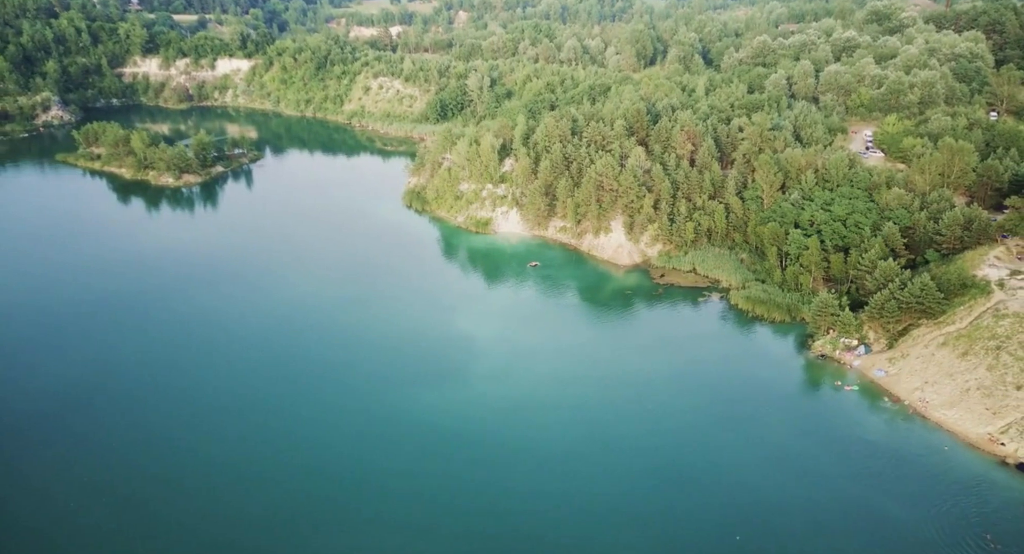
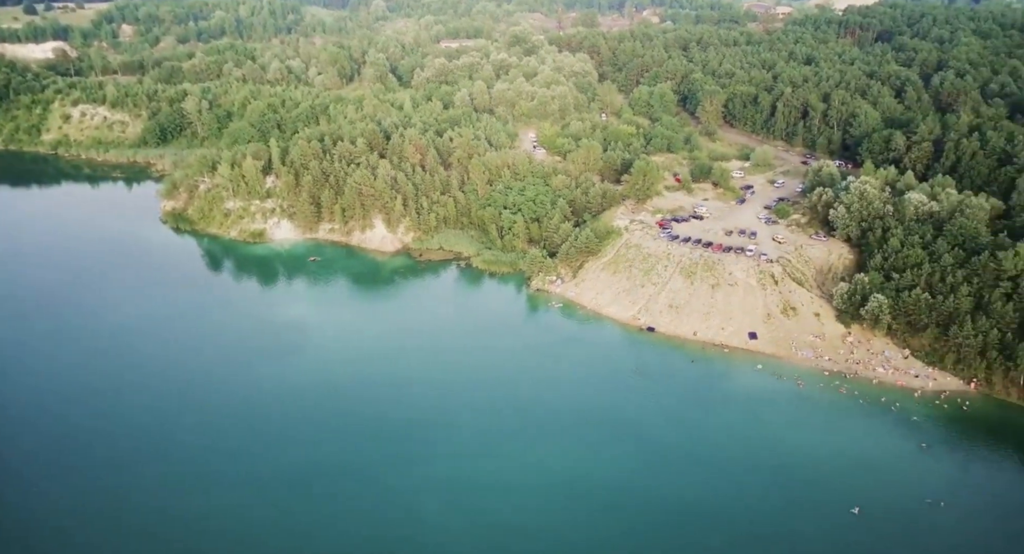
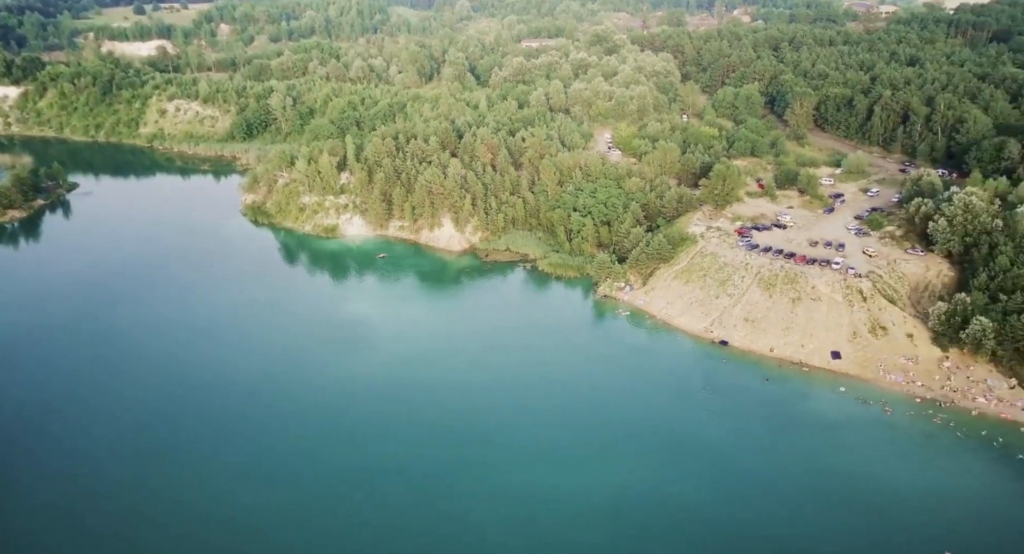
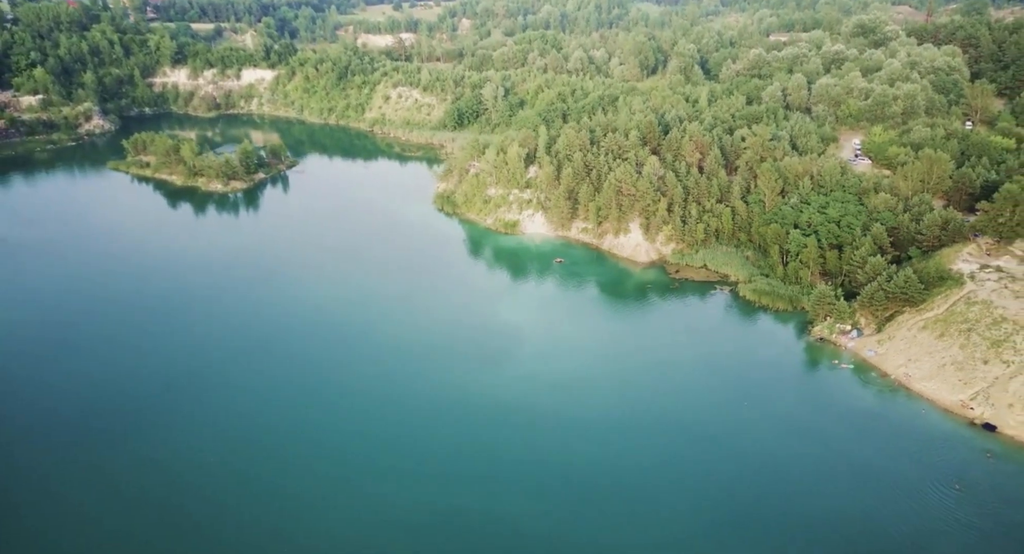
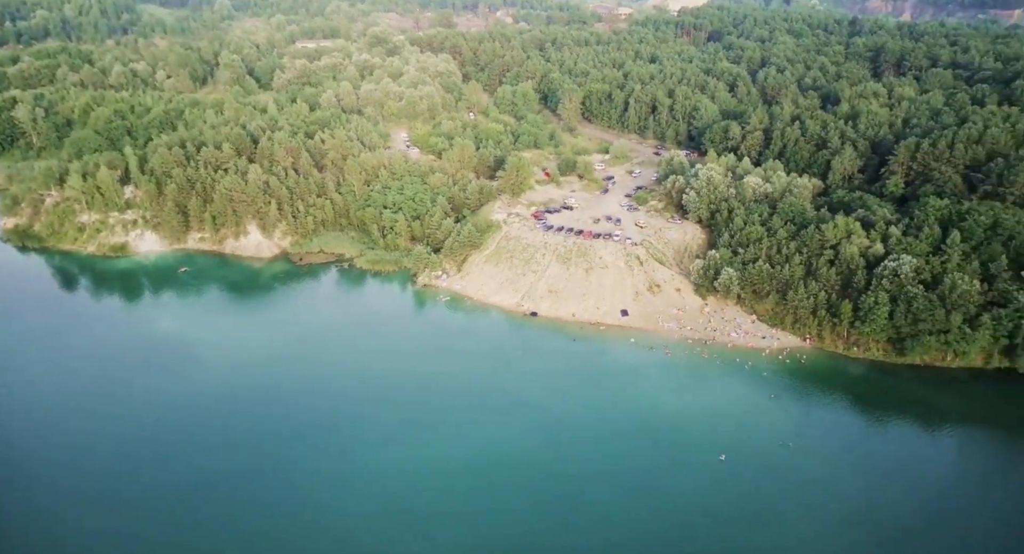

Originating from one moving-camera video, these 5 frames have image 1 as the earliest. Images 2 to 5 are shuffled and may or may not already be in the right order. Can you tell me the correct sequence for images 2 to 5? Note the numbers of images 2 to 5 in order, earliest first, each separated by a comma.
4, 3, 2, 5
